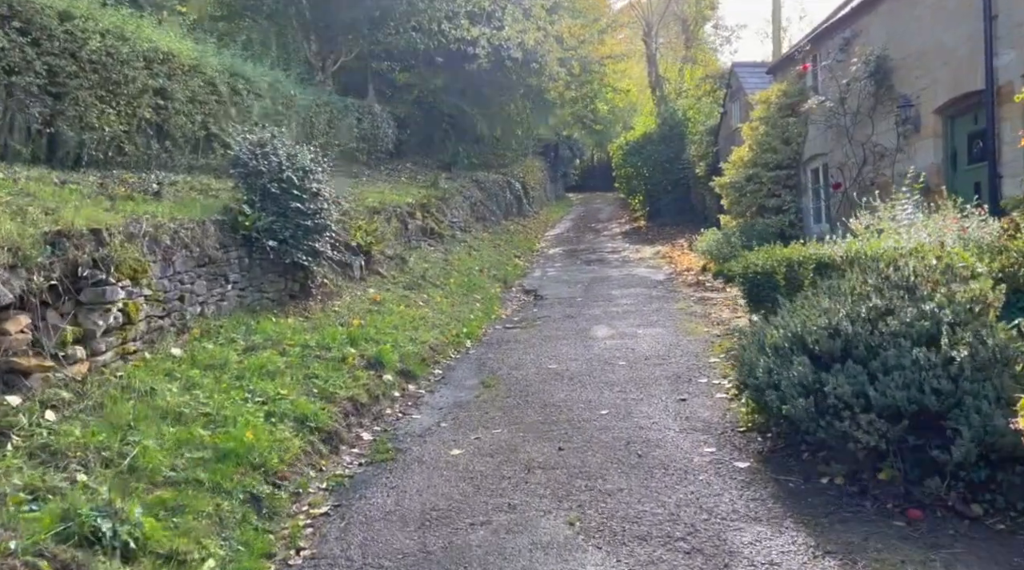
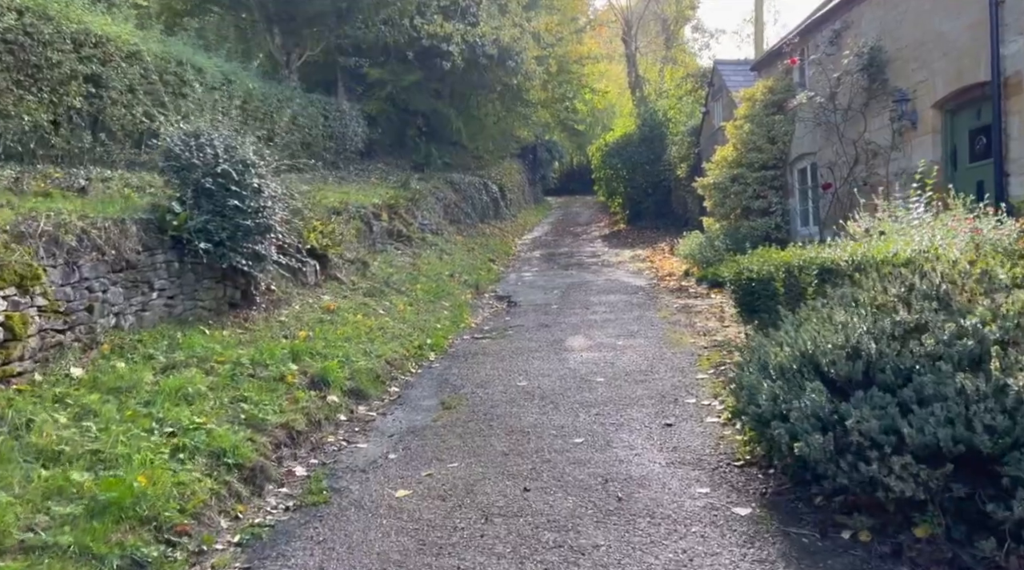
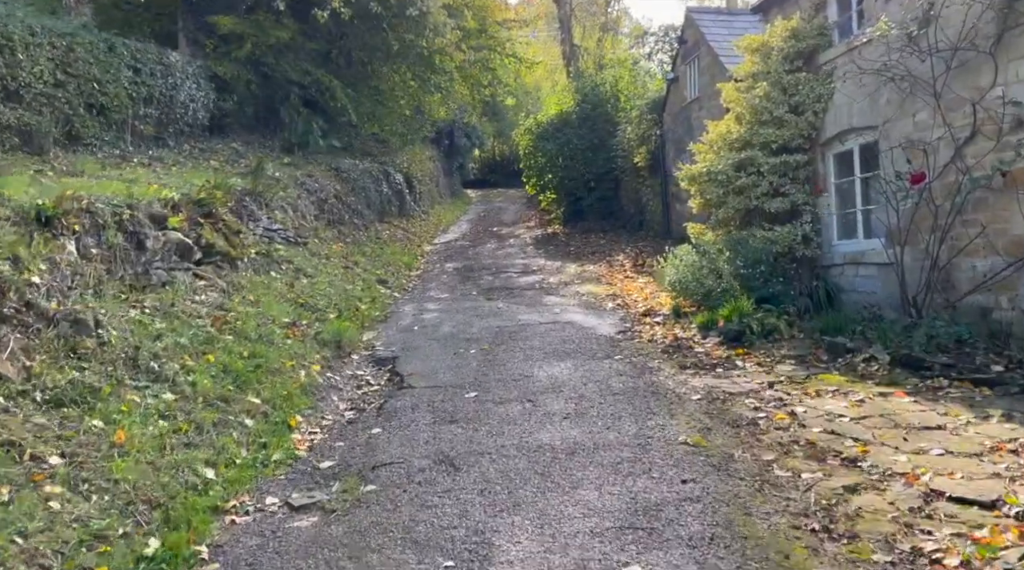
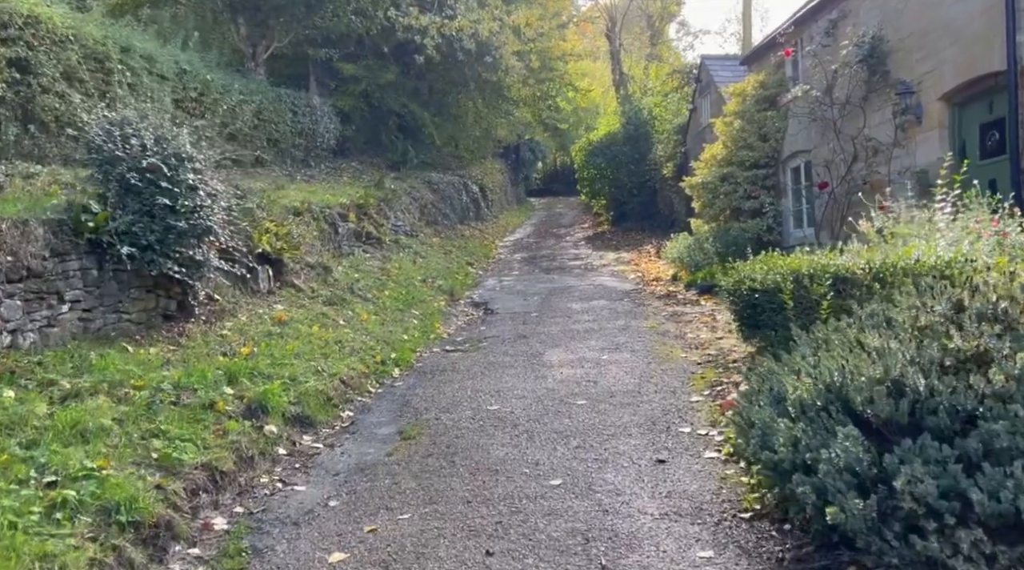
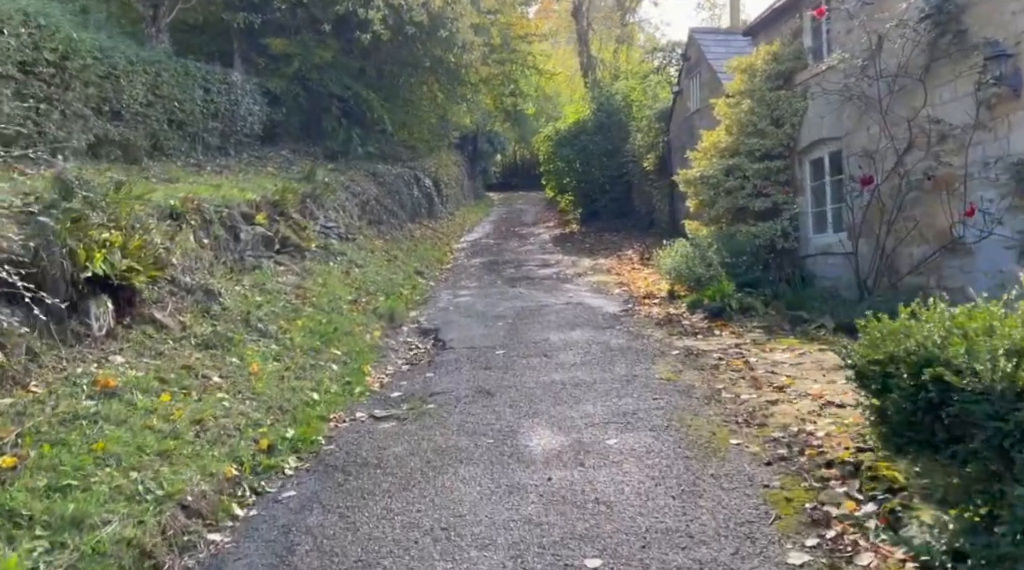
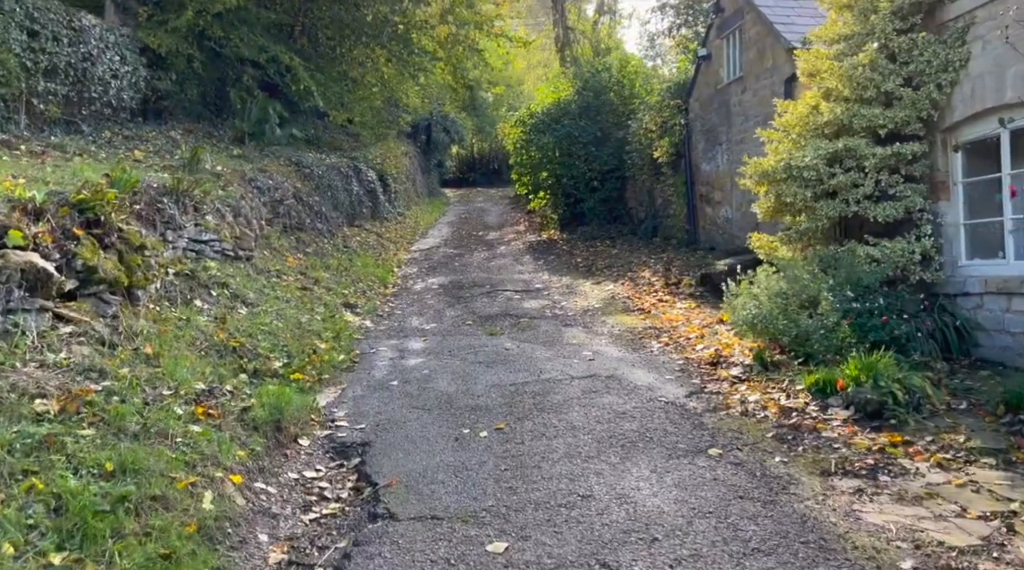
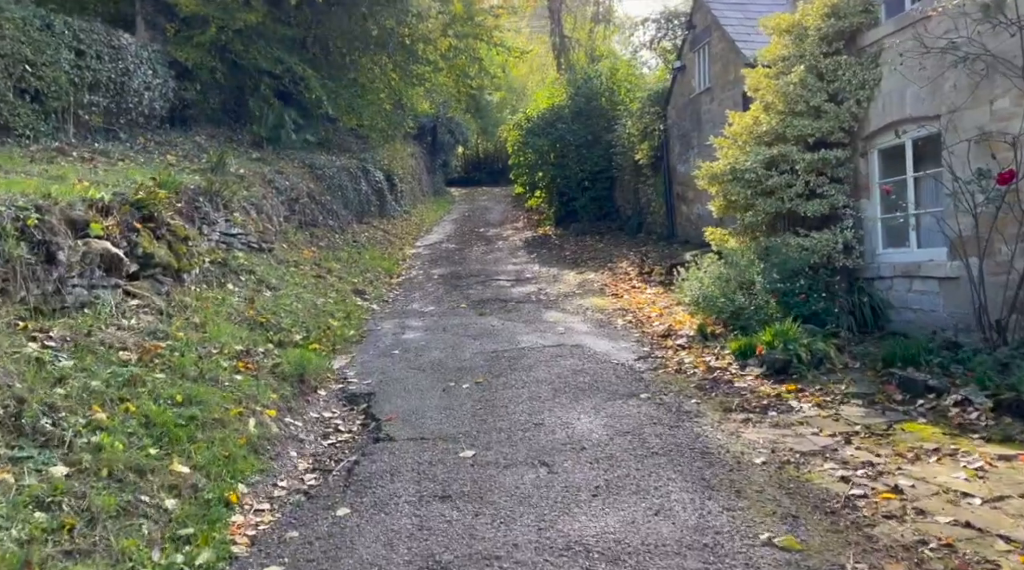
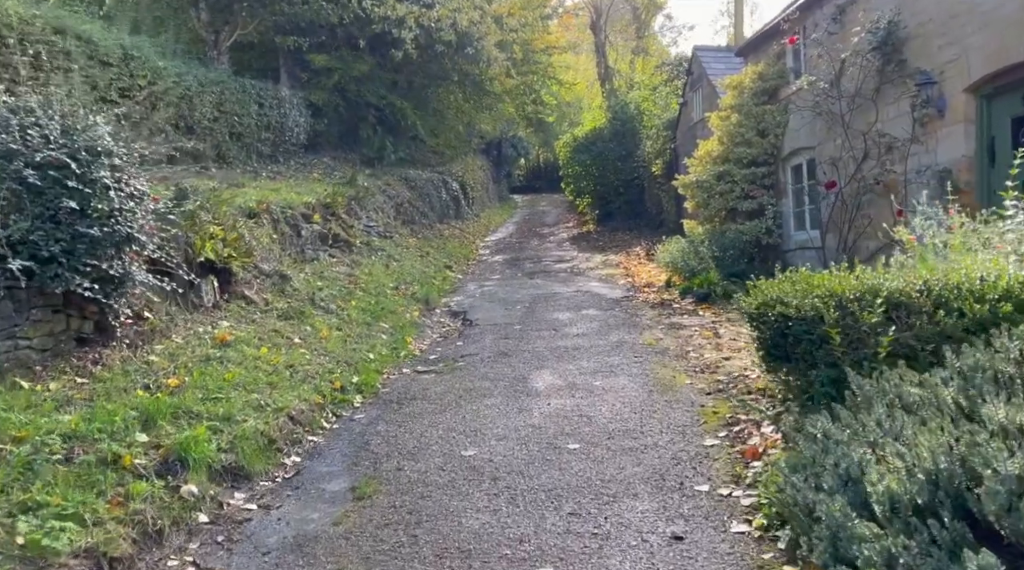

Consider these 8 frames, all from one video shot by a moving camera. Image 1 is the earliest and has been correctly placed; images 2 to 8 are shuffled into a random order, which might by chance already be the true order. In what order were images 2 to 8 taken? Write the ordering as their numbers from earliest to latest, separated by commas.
2, 4, 8, 5, 3, 7, 6
